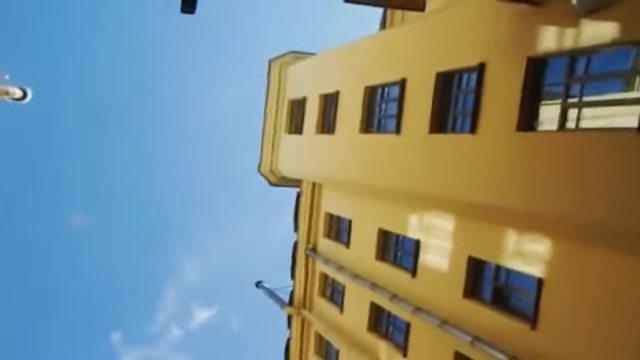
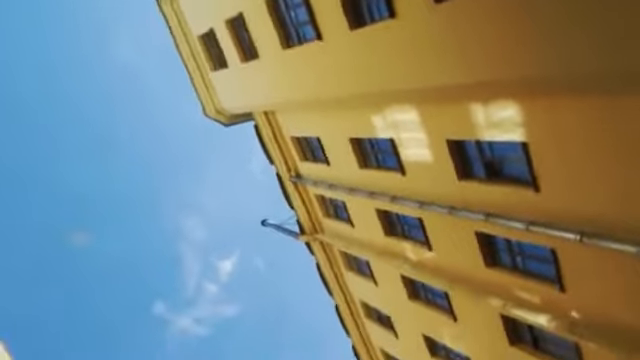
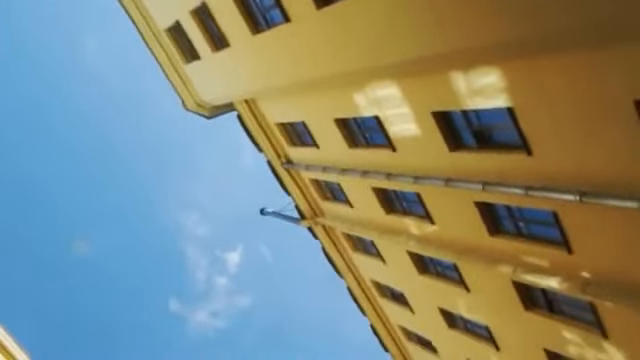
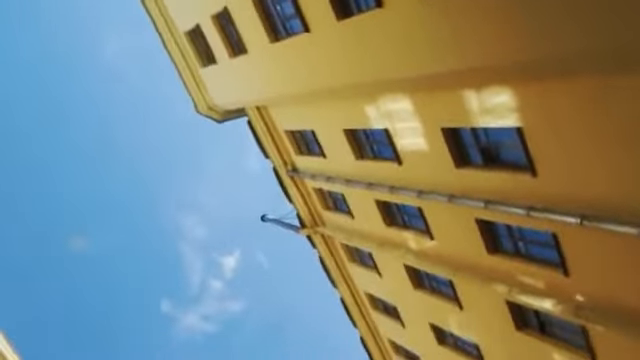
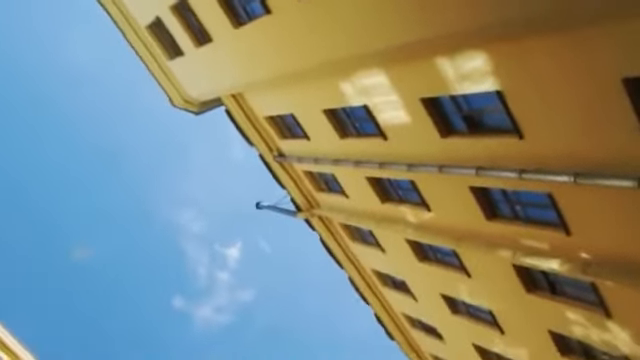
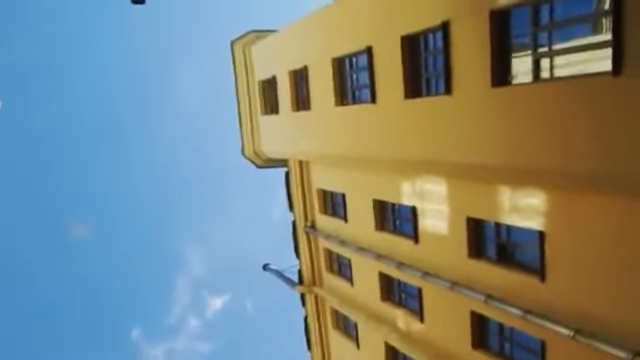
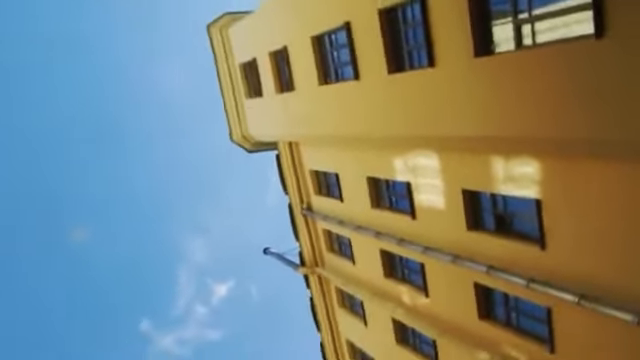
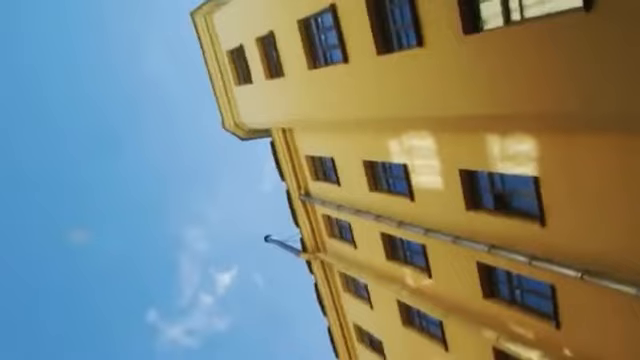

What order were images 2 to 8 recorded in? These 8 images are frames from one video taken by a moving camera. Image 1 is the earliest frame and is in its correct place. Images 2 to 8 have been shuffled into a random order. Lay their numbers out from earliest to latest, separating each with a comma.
6, 7, 8, 2, 4, 3, 5
